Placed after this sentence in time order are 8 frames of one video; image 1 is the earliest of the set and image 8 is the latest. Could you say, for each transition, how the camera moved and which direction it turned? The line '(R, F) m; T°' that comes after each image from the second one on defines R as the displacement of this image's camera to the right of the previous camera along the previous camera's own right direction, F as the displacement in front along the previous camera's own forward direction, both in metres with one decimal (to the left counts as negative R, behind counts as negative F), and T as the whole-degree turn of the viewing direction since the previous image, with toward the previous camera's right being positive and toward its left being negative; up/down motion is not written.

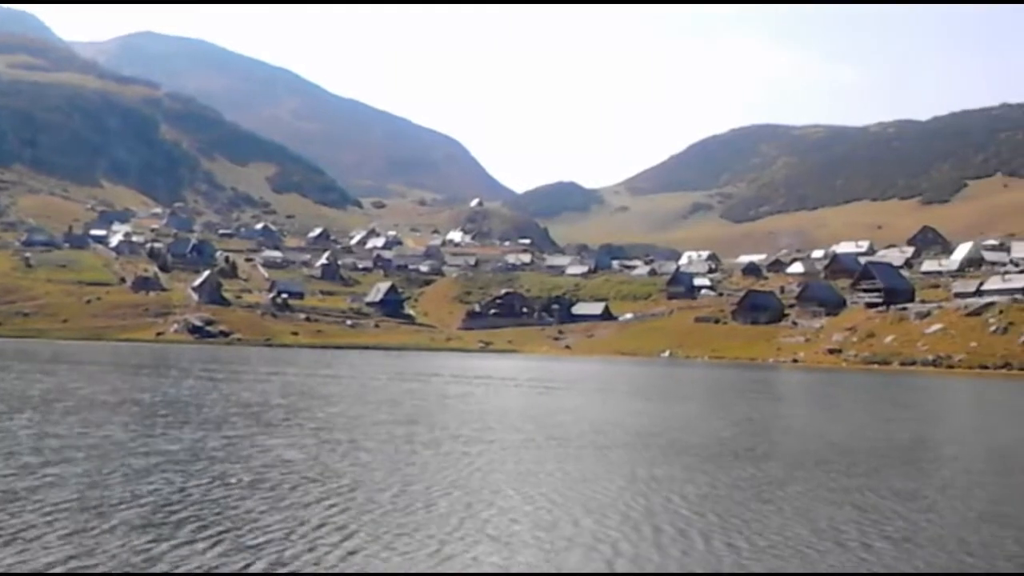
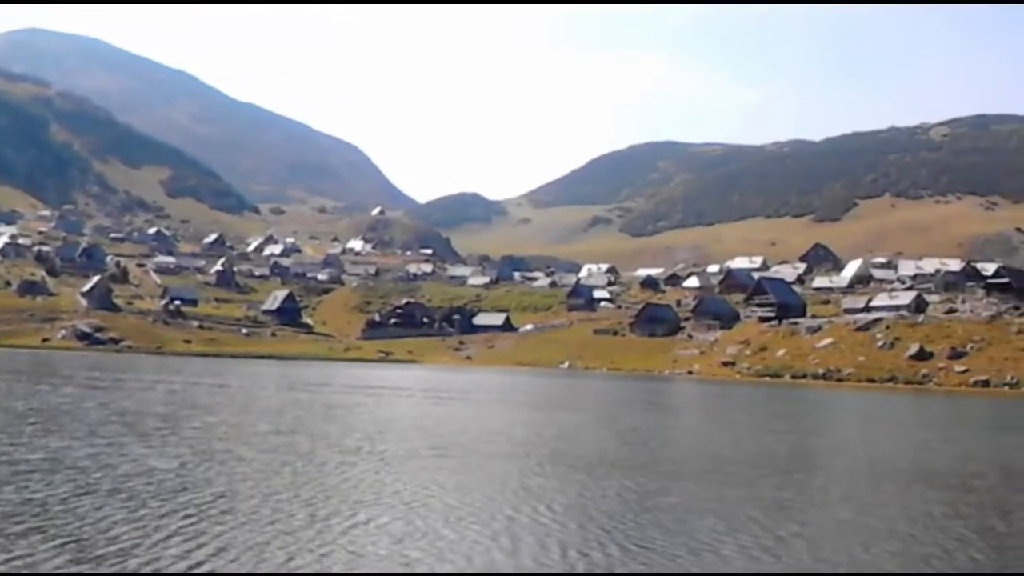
(-2.0, +0.5) m; +6°
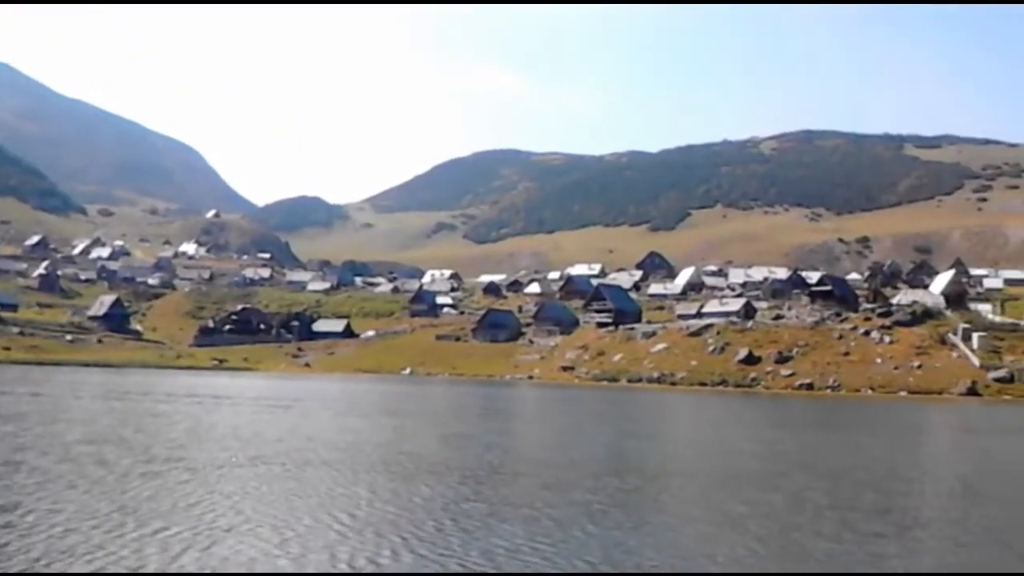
(+0.7, +0.2) m; +8°
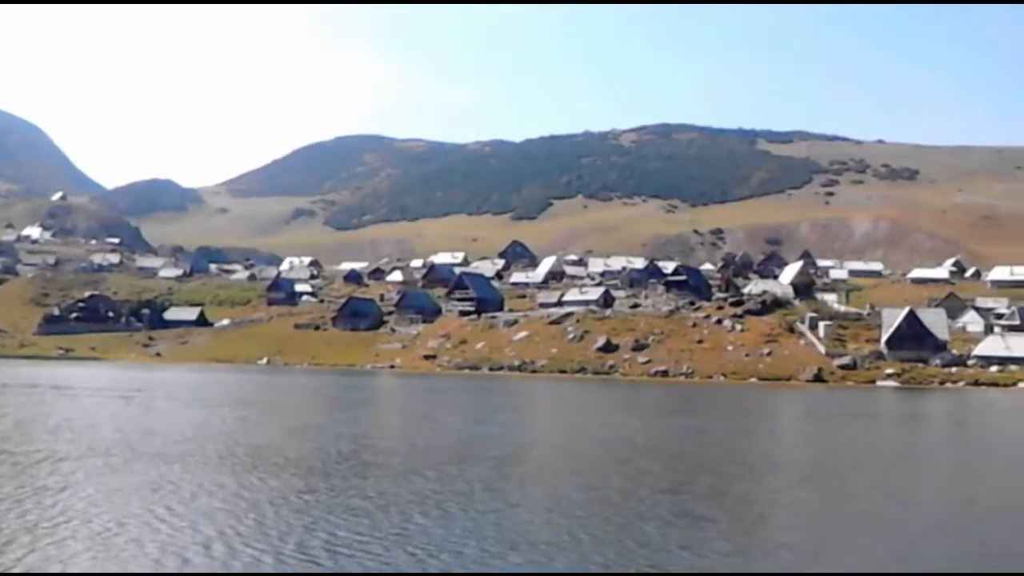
(+0.2, +0.6) m; +7°
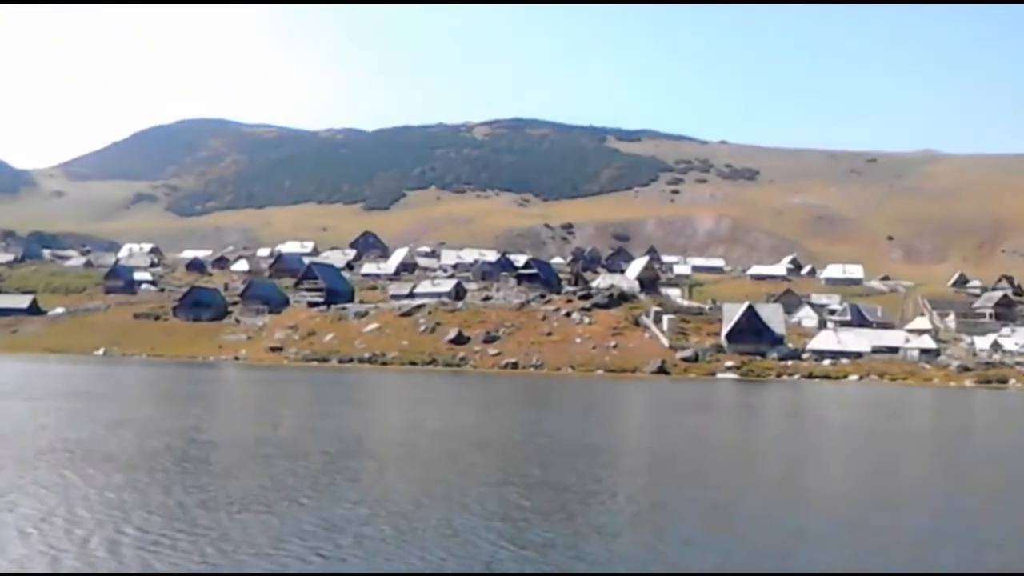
(+0.2, 0.0) m; +8°
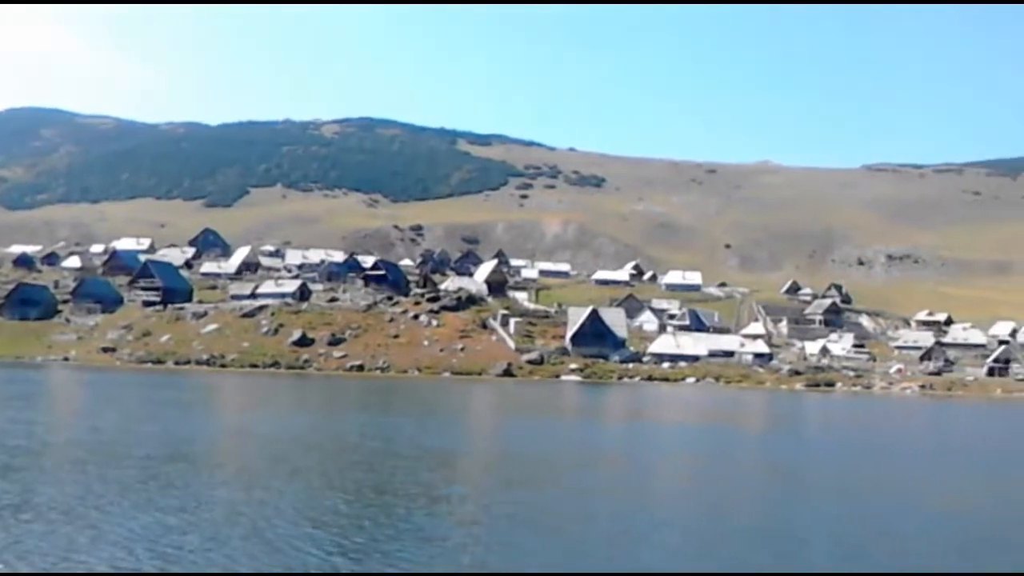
(+0.2, +0.7) m; +8°
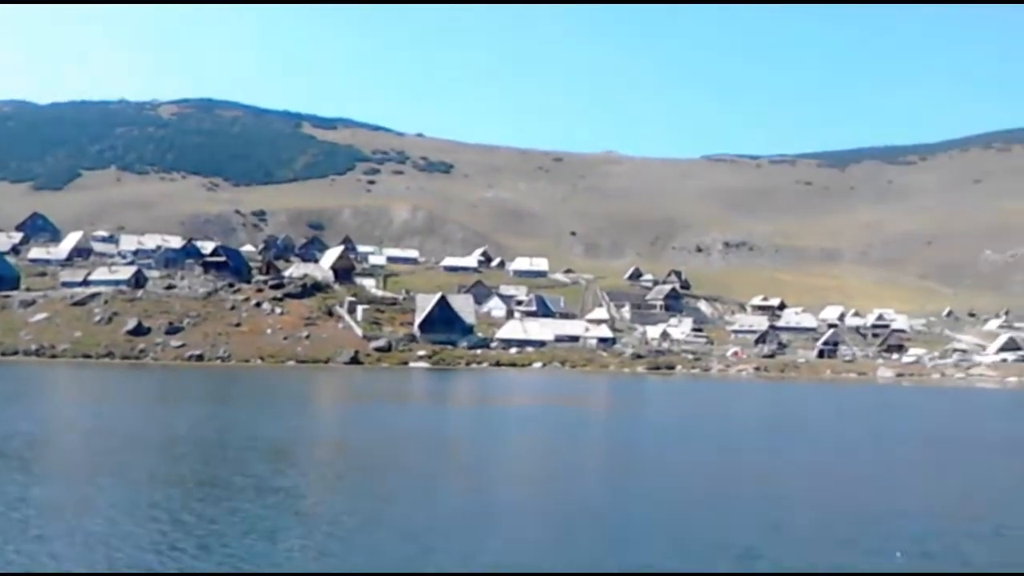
(0.0, +1.0) m; +8°
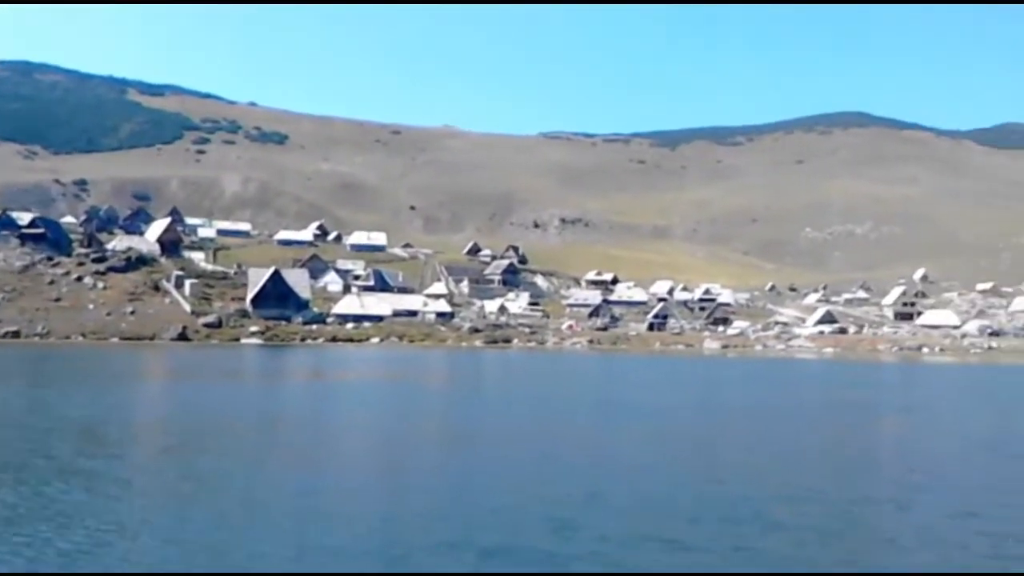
(+0.3, +0.4) m; +8°
